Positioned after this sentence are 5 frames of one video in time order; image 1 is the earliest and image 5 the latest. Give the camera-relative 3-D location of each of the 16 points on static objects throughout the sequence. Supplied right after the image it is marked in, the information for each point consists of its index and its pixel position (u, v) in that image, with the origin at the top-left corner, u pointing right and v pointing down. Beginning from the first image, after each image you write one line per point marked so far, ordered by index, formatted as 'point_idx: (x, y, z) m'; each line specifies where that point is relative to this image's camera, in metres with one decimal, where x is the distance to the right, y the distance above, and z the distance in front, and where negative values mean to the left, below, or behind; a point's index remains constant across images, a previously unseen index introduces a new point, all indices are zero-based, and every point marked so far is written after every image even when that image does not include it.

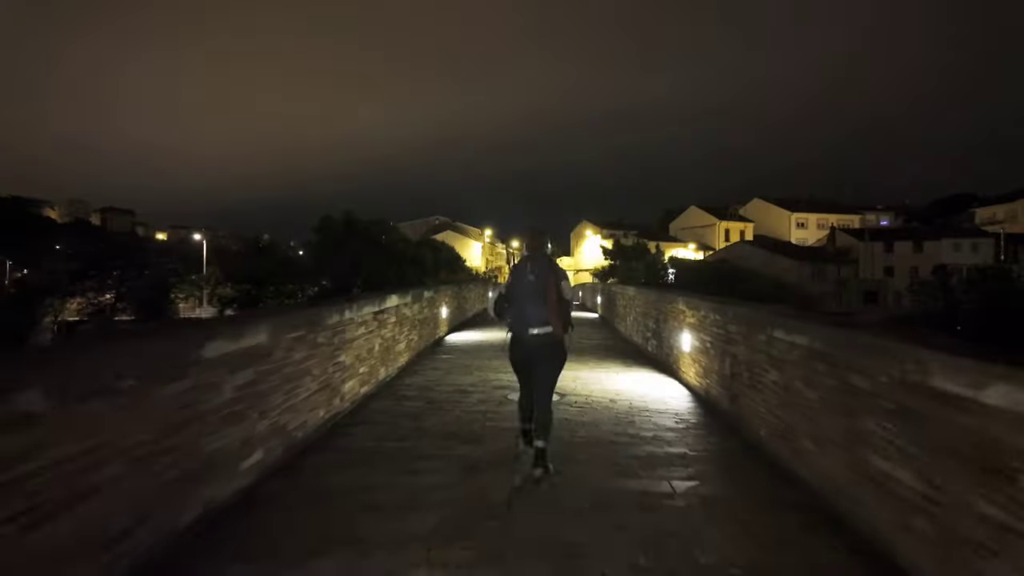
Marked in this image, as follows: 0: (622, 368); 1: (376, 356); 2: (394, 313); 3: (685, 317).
0: (+1.9, -1.4, +9.9) m
1: (-2.0, -1.0, +8.4) m
2: (-1.9, -0.4, +9.5) m
3: (+2.7, -0.5, +9.0) m
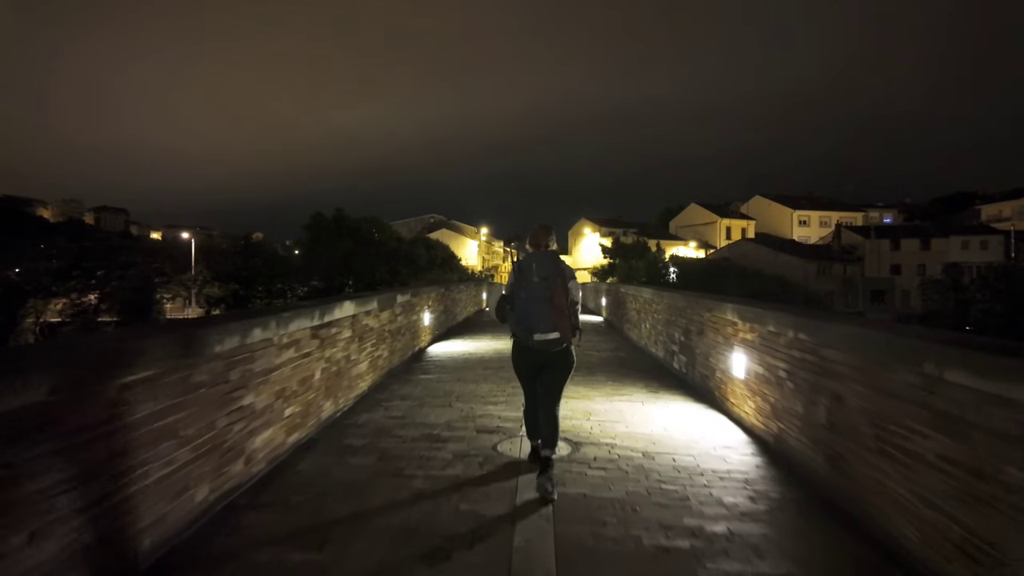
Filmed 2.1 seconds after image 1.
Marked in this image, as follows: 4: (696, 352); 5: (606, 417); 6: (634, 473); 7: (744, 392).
0: (+1.8, -1.4, +7.7) m
1: (-2.1, -1.1, +6.1) m
2: (-2.0, -0.5, +7.2) m
3: (+2.6, -0.5, +6.7) m
4: (+2.7, -0.9, +8.4) m
5: (+1.1, -1.5, +6.6) m
6: (+1.0, -1.5, +4.8) m
7: (+2.6, -1.2, +6.4) m
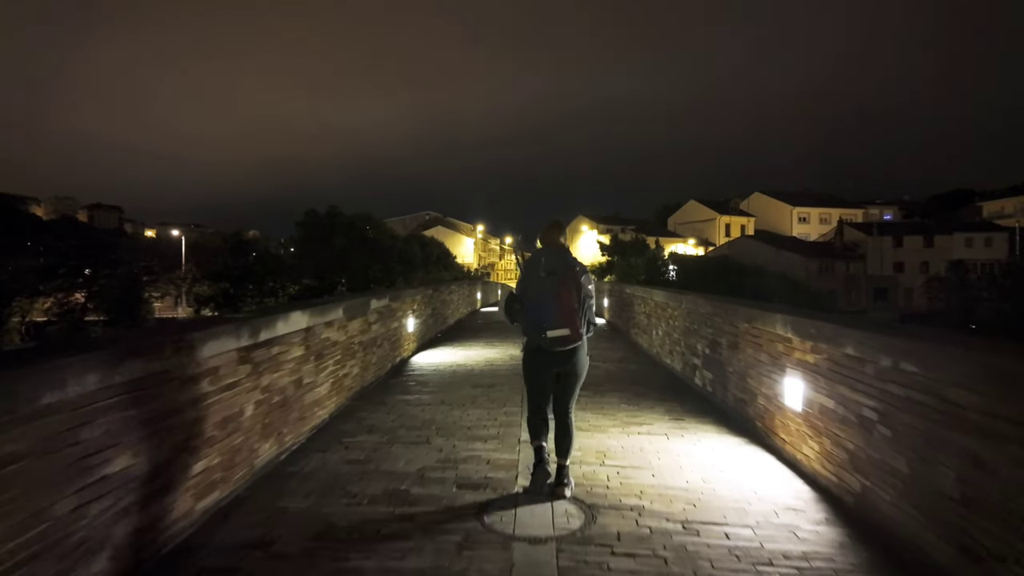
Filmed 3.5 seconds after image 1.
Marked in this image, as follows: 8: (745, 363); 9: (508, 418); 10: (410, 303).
0: (+1.7, -1.5, +6.2) m
1: (-2.1, -1.1, +4.7) m
2: (-2.1, -0.5, +5.8) m
3: (+2.5, -0.6, +5.3) m
4: (+2.6, -1.0, +7.0) m
5: (+1.0, -1.5, +5.2) m
6: (+1.0, -1.6, +3.4) m
7: (+2.5, -1.2, +5.0) m
8: (+2.6, -0.8, +6.4) m
9: (0.0, -1.5, +6.6) m
10: (-2.0, -0.3, +11.4) m
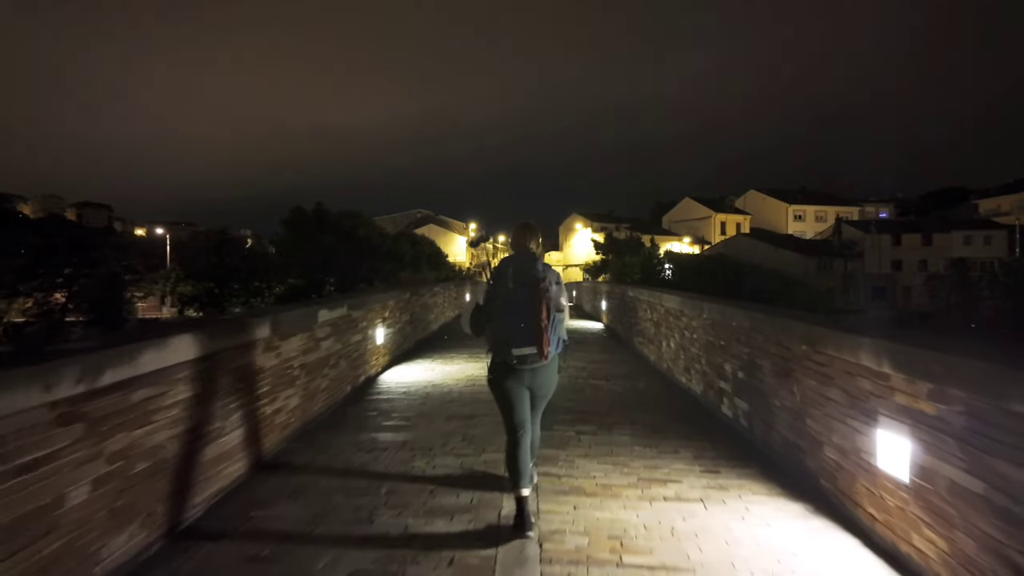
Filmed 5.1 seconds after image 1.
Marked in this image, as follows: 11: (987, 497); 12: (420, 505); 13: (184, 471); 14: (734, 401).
0: (+1.6, -1.6, +4.6) m
1: (-2.3, -1.2, +3.0) m
2: (-2.3, -0.6, +4.1) m
3: (+2.4, -0.7, +3.7) m
4: (+2.4, -1.1, +5.4) m
5: (+0.9, -1.6, +3.6) m
6: (+0.8, -1.7, +1.8) m
7: (+2.4, -1.3, +3.4) m
8: (+2.4, -0.9, +4.8) m
9: (-0.2, -1.6, +5.0) m
10: (-2.2, -0.4, +9.7) m
11: (+2.3, -1.0, +2.9) m
12: (-0.7, -1.6, +4.3) m
13: (-2.2, -1.3, +4.0) m
14: (+2.4, -1.2, +6.3) m
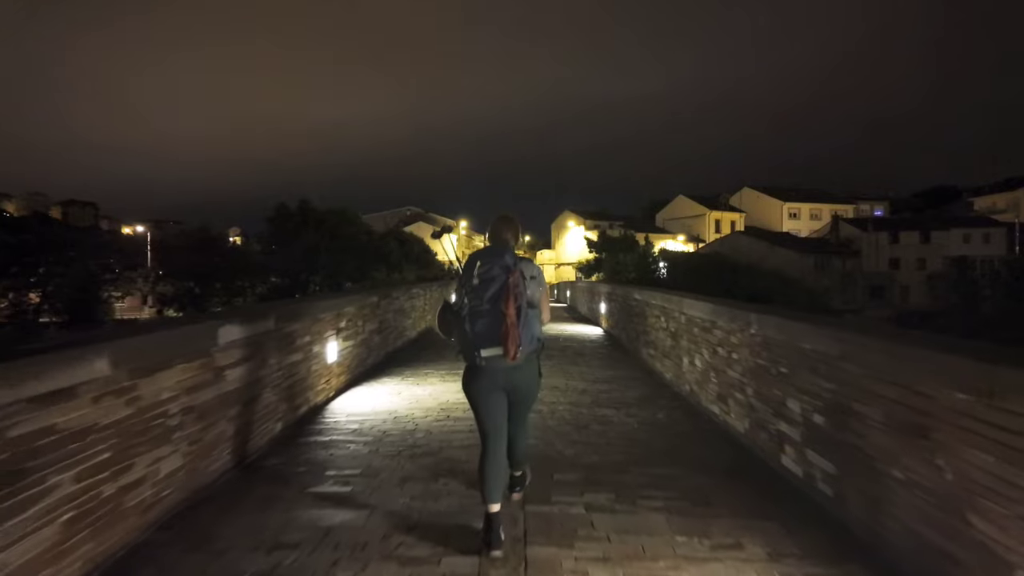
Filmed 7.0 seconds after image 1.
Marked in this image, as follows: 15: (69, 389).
0: (+1.4, -1.6, +2.8) m
1: (-2.4, -1.3, +1.1) m
2: (-2.4, -0.7, +2.2) m
3: (+2.3, -0.7, +1.8) m
4: (+2.3, -1.1, +3.5) m
5: (+0.8, -1.7, +1.7) m
6: (+0.8, -1.8, -0.1) m
7: (+2.3, -1.4, +1.6) m
8: (+2.3, -1.0, +3.0) m
9: (-0.3, -1.6, +3.1) m
10: (-2.4, -0.4, +7.8) m
11: (+2.3, -1.1, +1.0) m
12: (-0.8, -1.7, +2.4) m
13: (-2.4, -1.3, +2.1) m
14: (+2.3, -1.3, +4.5) m
15: (-2.4, -0.5, +3.1) m
